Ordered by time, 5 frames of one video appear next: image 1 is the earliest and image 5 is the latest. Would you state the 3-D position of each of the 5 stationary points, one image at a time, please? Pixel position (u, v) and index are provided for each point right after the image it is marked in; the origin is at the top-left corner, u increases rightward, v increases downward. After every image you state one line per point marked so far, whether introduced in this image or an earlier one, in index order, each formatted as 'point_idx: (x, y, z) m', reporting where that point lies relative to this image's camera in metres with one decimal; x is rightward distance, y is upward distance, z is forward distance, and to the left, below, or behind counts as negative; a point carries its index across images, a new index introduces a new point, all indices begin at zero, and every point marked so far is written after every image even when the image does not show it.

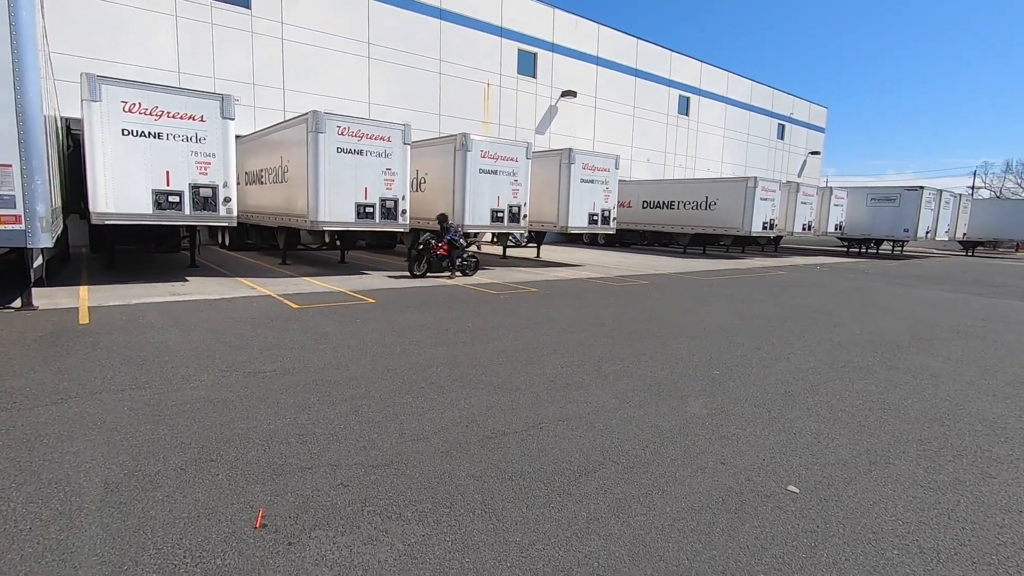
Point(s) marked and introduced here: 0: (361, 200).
0: (-3.7, +2.2, +13.3) m
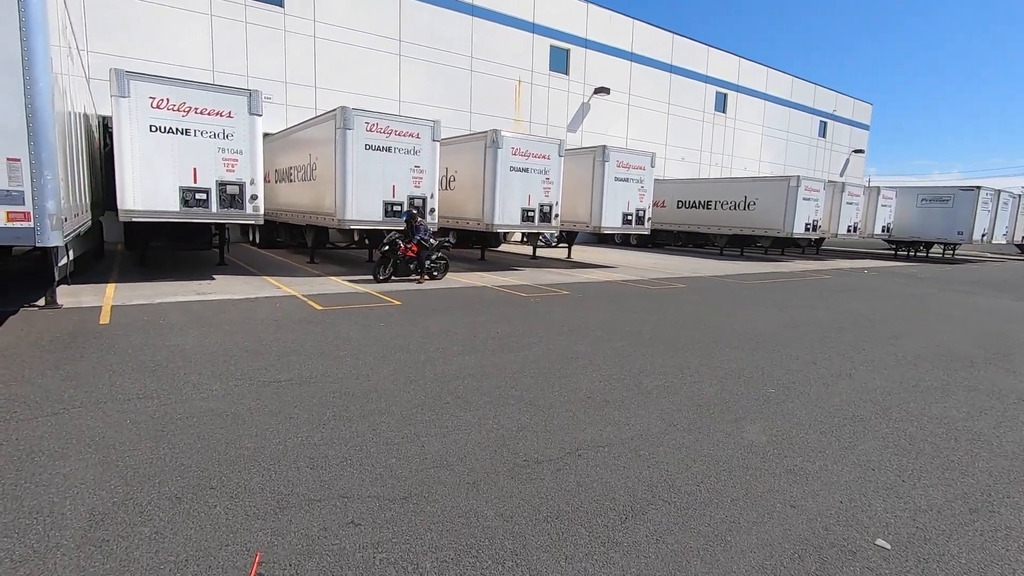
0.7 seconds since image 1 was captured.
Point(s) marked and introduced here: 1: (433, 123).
0: (-3.0, +2.2, +13.0) m
1: (-2.0, +4.1, +13.3) m
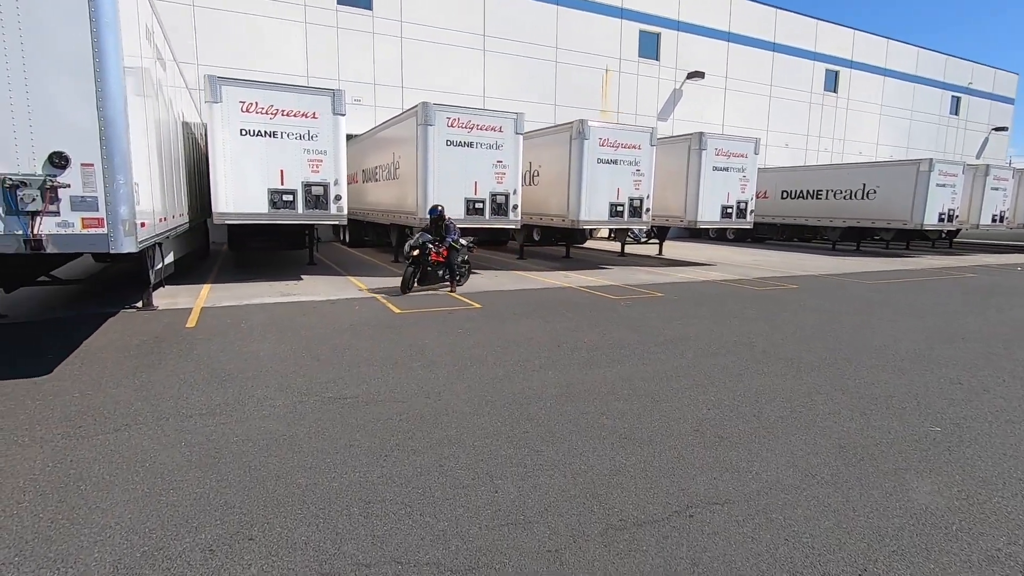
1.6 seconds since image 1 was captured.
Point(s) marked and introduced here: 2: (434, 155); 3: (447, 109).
0: (-1.0, +2.2, +12.6) m
1: (+0.1, +4.1, +12.7) m
2: (-1.8, +3.0, +12.1) m
3: (-1.5, +4.0, +12.0) m
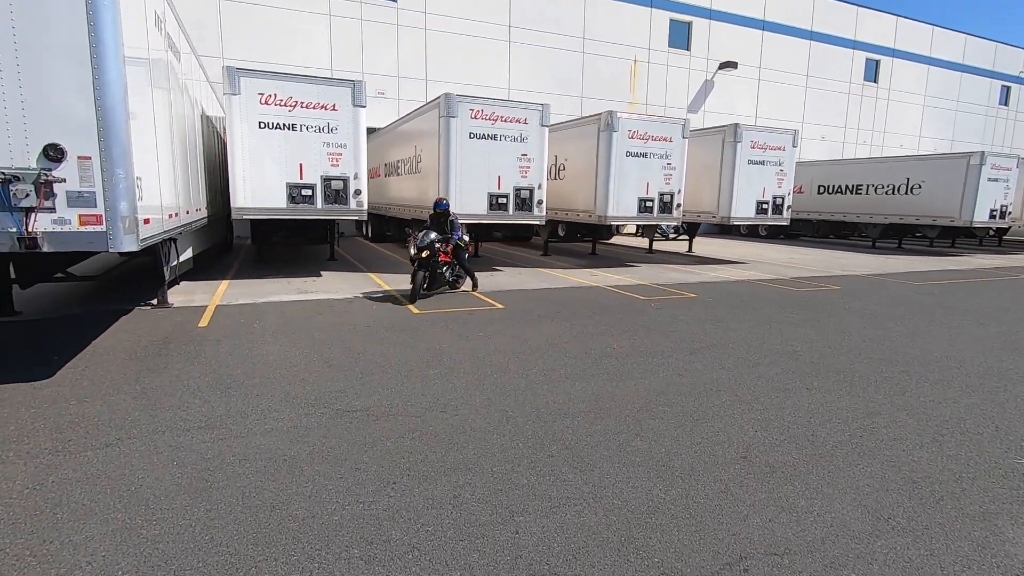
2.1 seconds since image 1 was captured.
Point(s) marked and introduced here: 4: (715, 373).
0: (-0.4, +2.2, +12.2) m
1: (+0.7, +4.1, +12.2) m
2: (-1.2, +3.0, +11.7) m
3: (-0.9, +4.0, +11.6) m
4: (+2.0, -0.9, +5.4) m
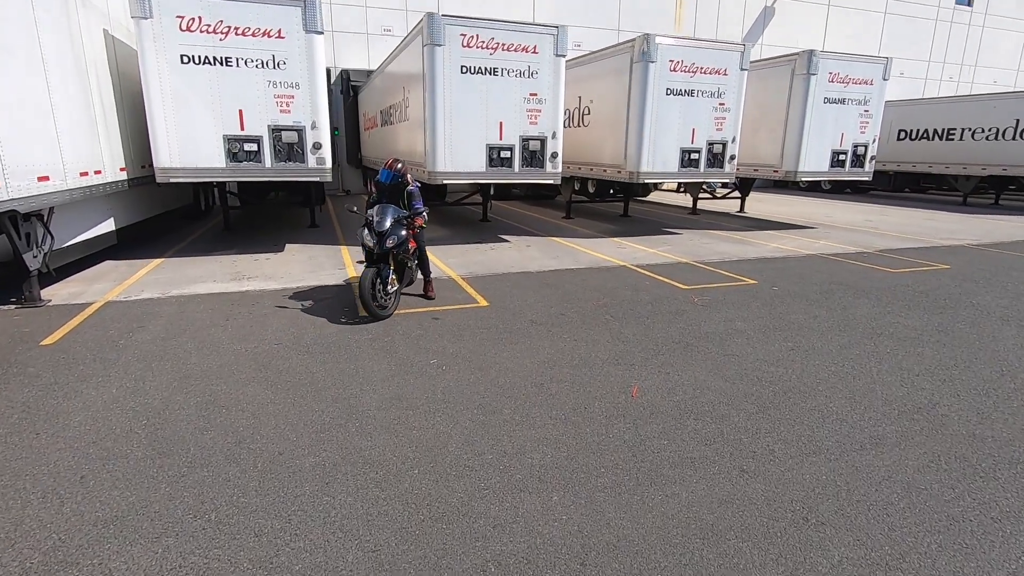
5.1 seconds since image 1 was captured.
0: (-0.3, +2.6, +9.6) m
1: (+0.8, +4.5, +9.5) m
2: (-1.1, +3.4, +9.2) m
3: (-0.8, +4.4, +9.0) m
4: (+1.7, -1.0, +3.0) m
